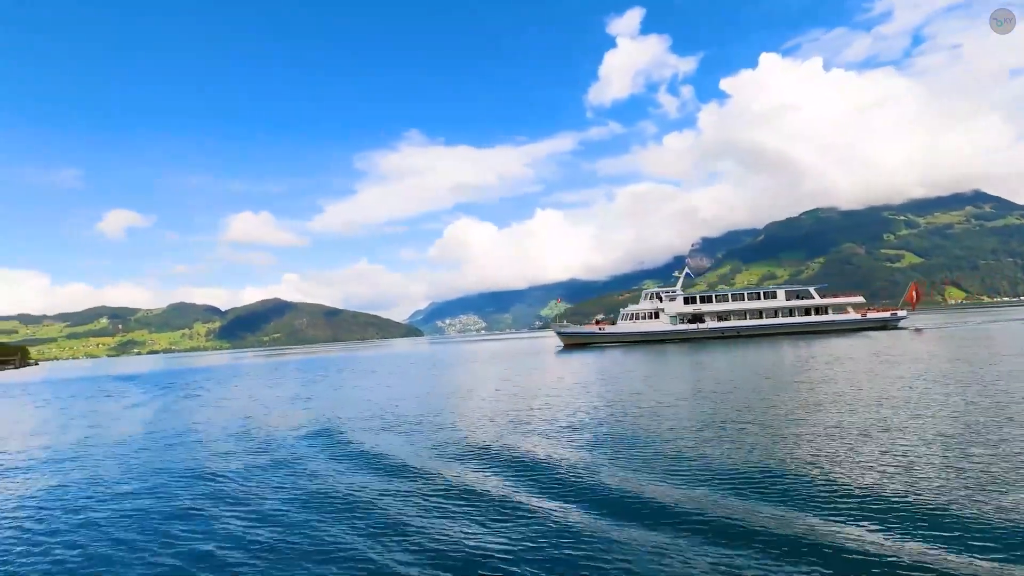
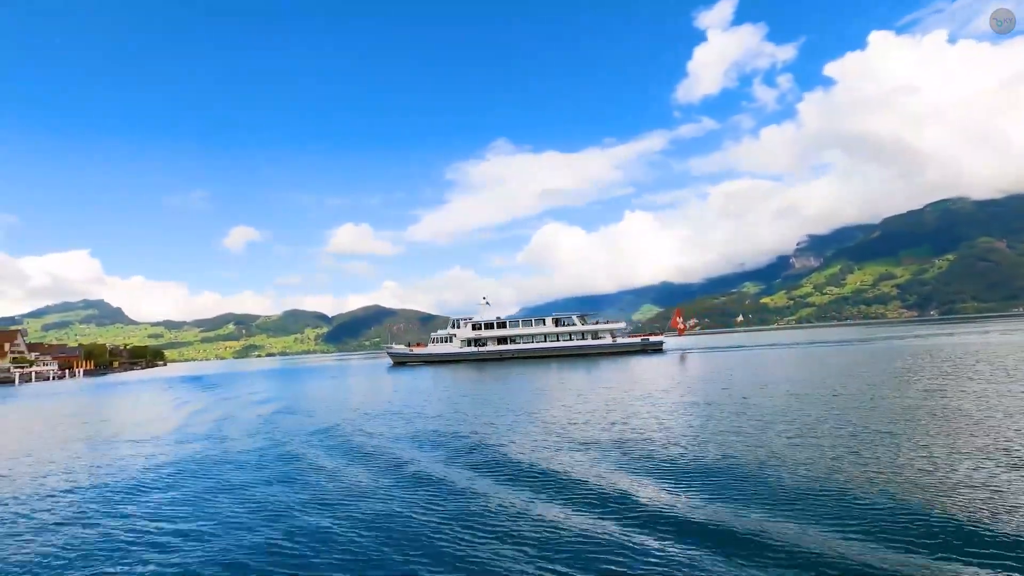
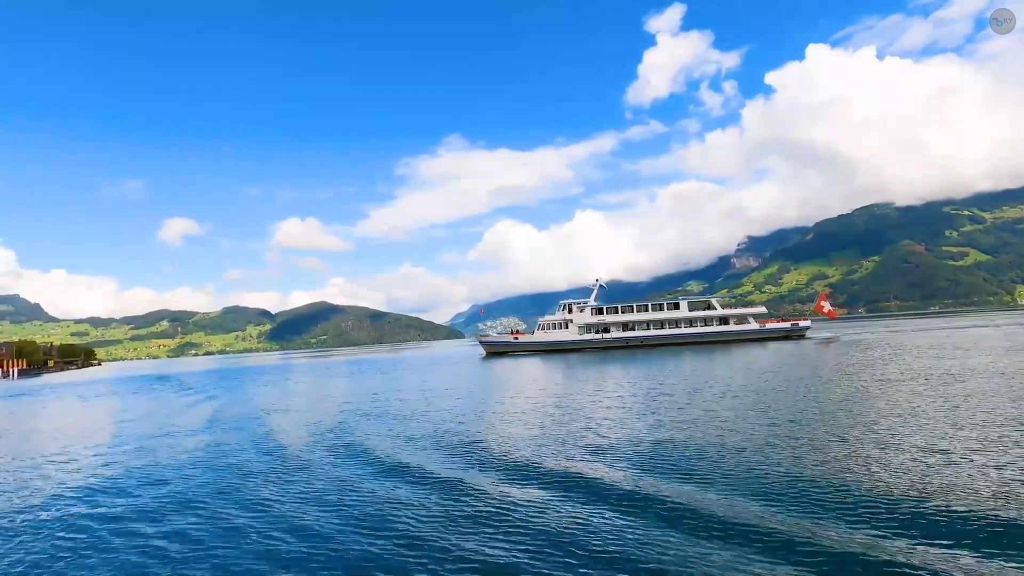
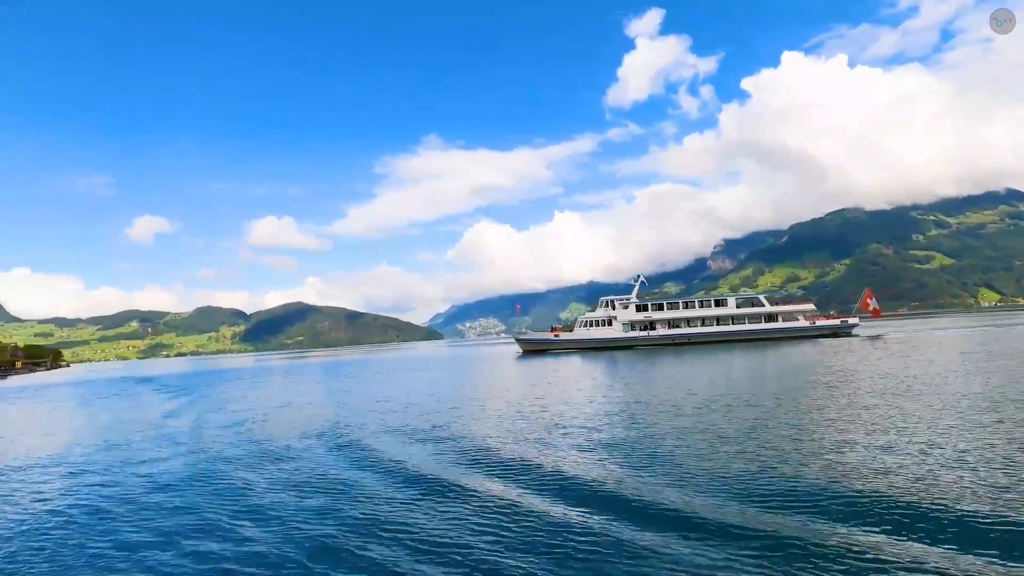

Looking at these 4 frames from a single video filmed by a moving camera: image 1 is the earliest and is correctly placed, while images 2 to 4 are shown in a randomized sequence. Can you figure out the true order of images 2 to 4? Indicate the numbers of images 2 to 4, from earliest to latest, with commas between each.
4, 3, 2
